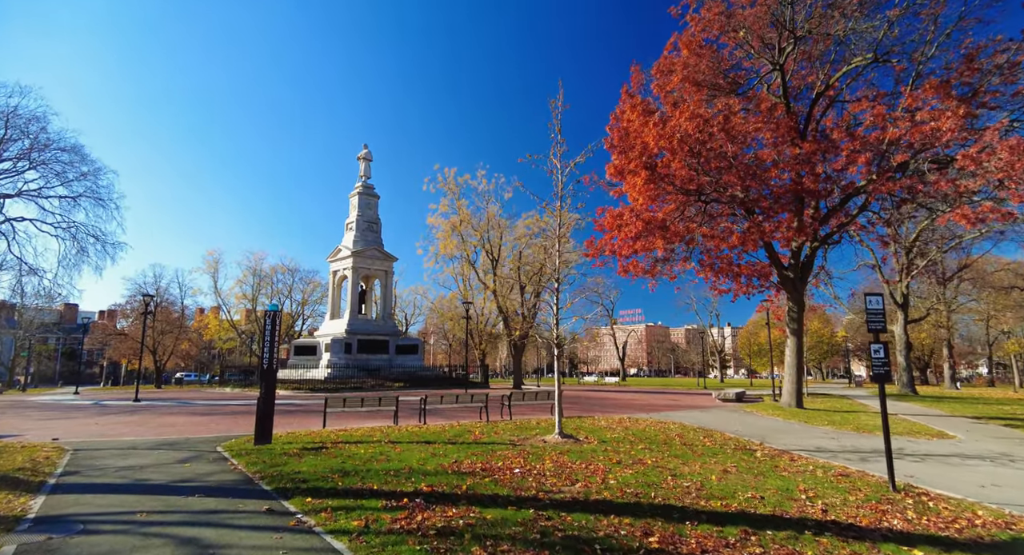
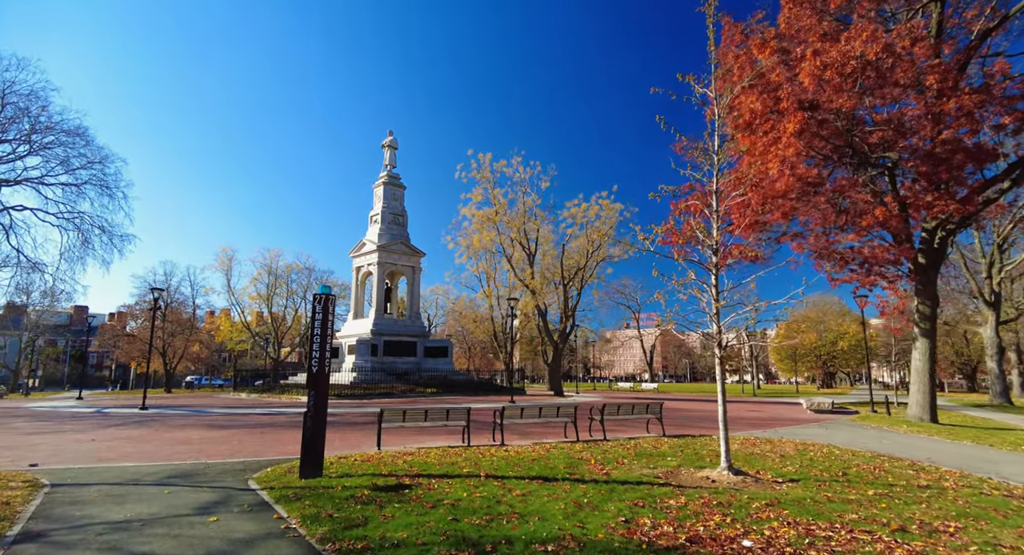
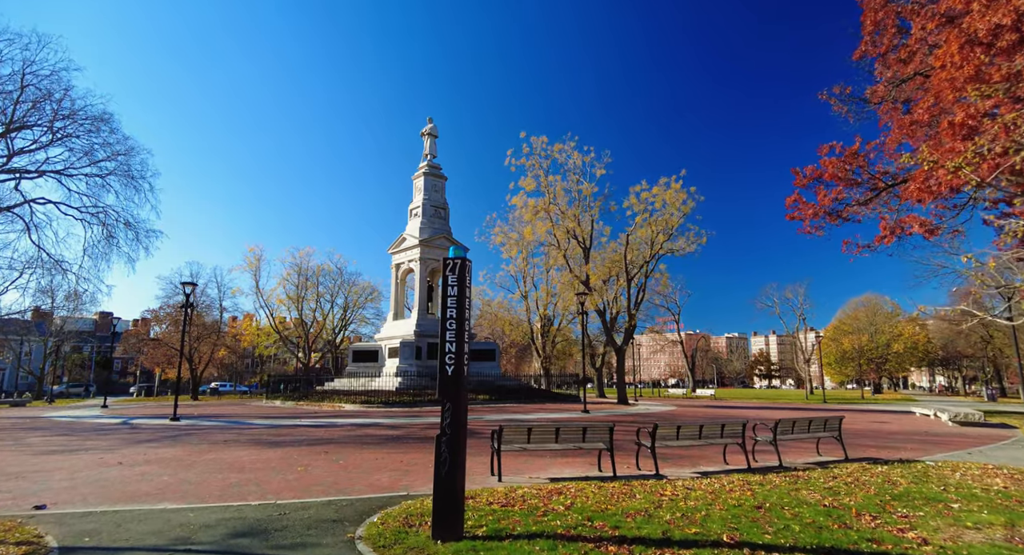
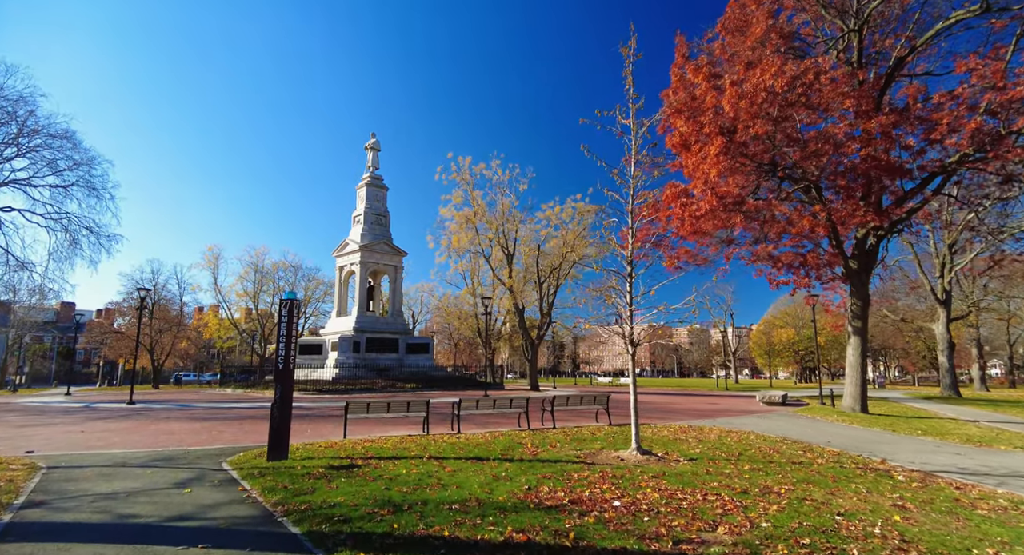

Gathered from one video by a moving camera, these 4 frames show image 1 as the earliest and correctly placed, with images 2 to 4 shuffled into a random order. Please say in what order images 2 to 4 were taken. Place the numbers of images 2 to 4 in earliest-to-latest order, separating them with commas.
4, 2, 3
